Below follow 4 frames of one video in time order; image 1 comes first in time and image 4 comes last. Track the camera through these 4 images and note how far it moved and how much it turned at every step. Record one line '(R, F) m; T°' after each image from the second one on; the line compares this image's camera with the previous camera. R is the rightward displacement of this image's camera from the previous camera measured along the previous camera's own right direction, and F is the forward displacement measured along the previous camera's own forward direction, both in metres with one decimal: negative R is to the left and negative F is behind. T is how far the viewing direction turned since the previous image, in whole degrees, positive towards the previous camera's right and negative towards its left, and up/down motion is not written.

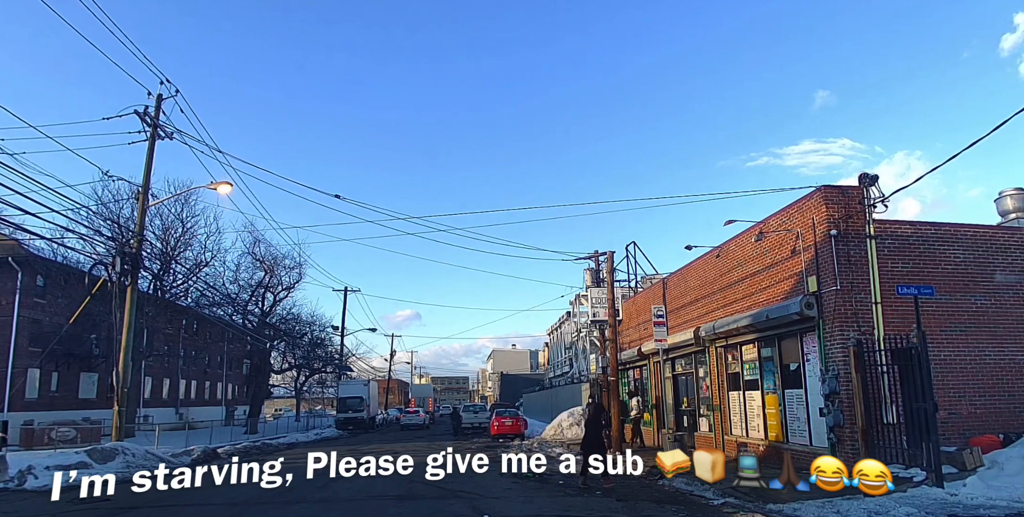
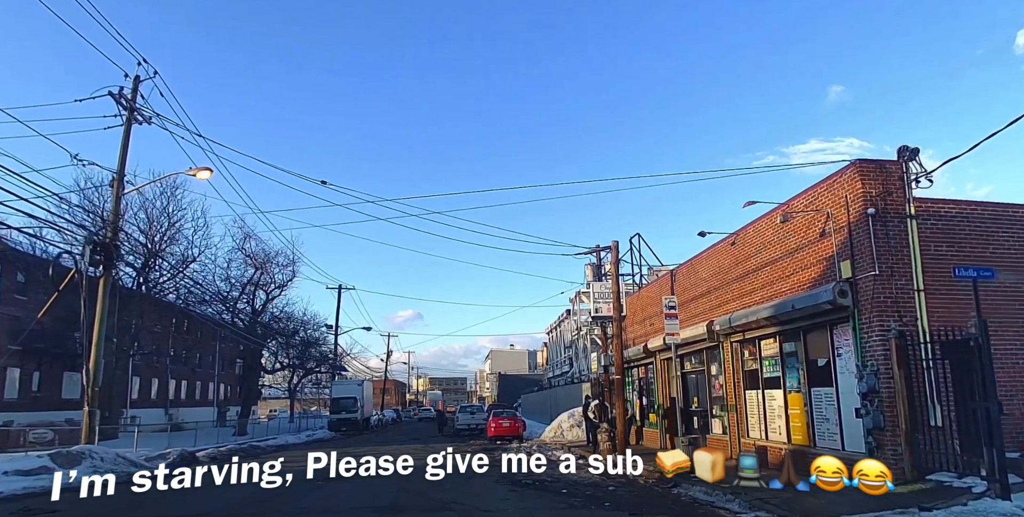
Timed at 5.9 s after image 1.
(0.0, +1.4) m; 0°
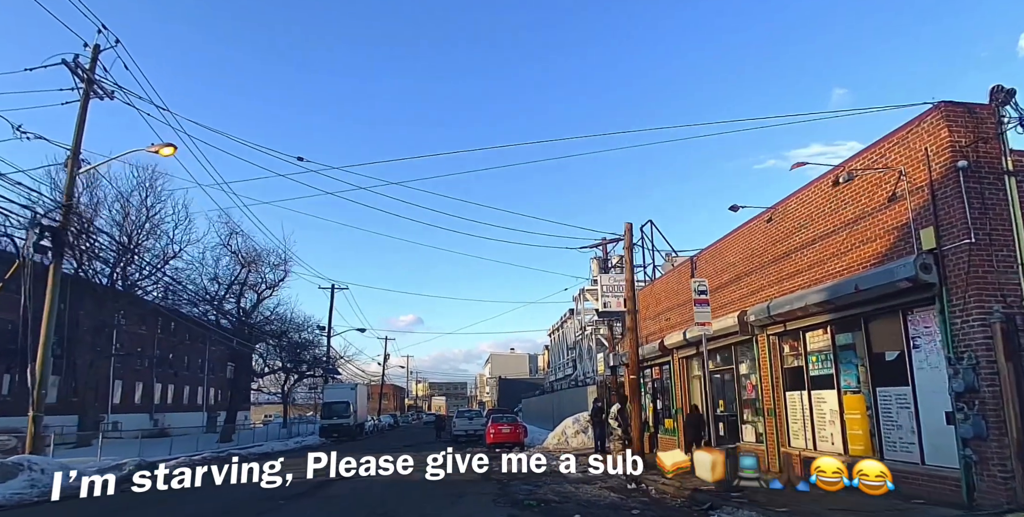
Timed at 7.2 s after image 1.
(0.0, +2.3) m; 0°
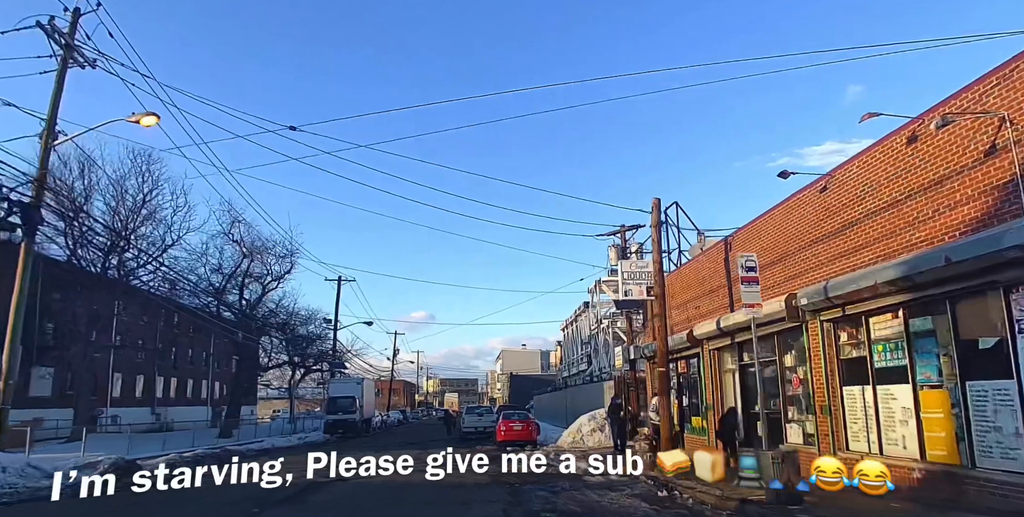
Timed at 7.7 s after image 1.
(0.0, +1.8) m; -1°
